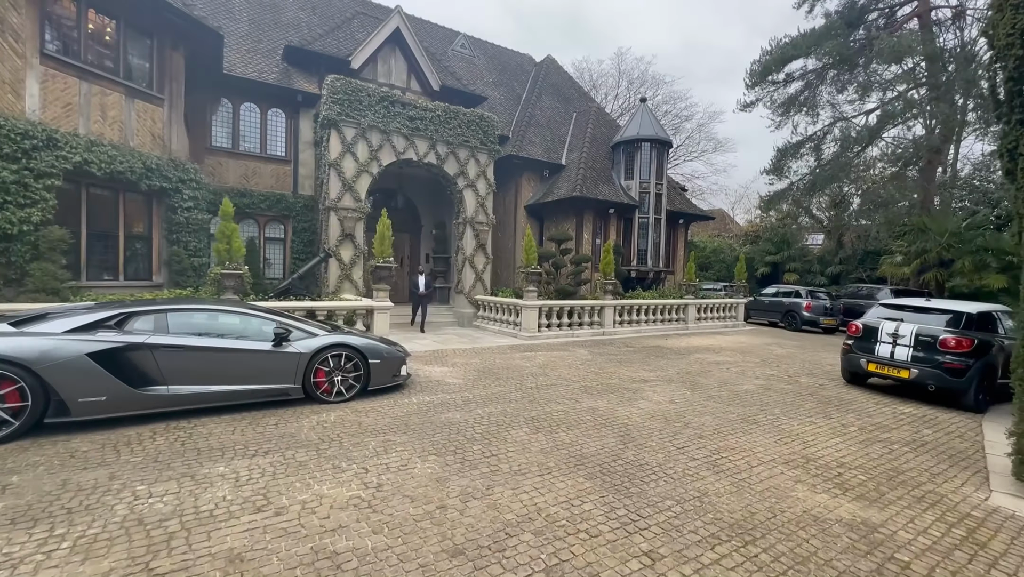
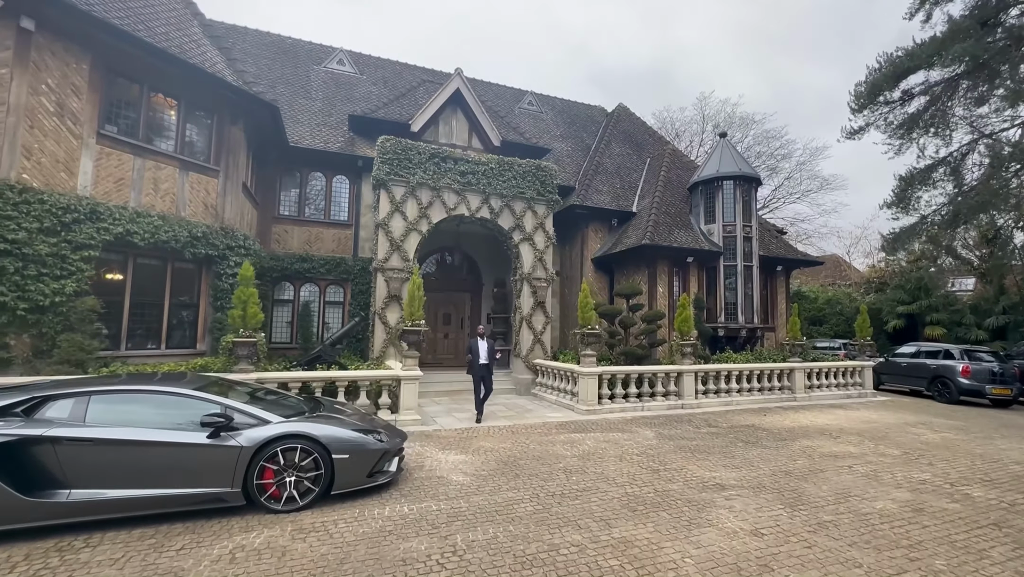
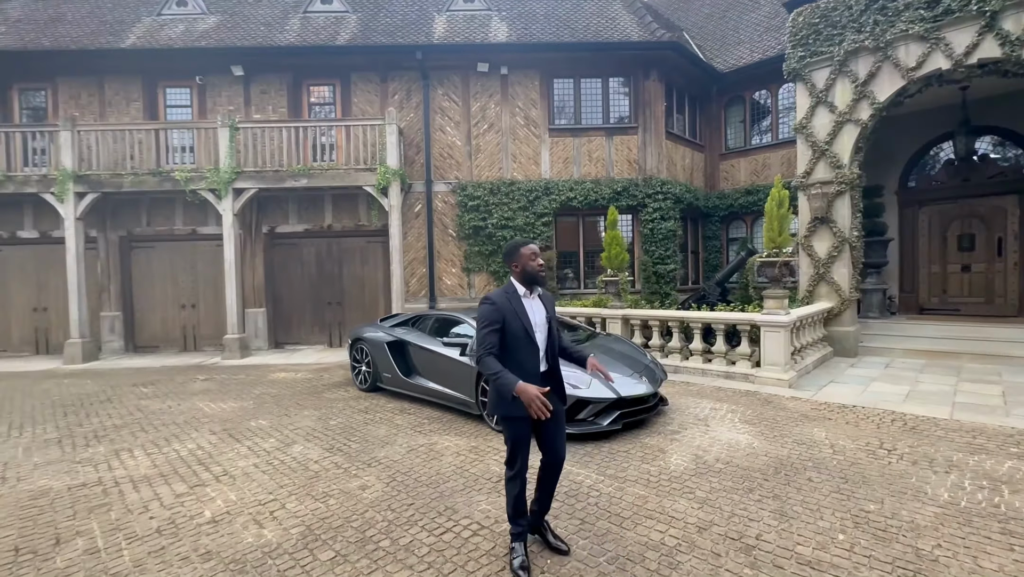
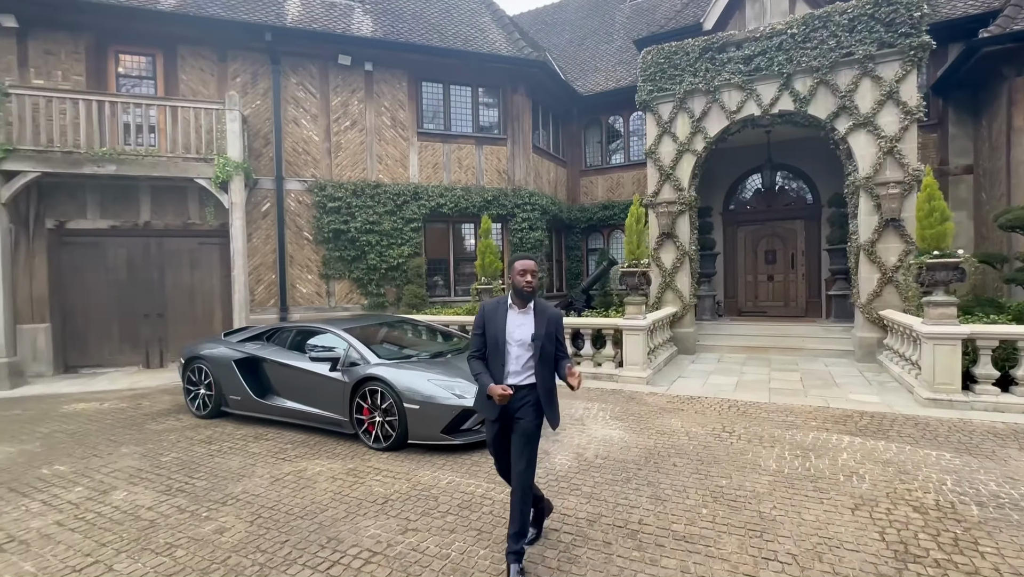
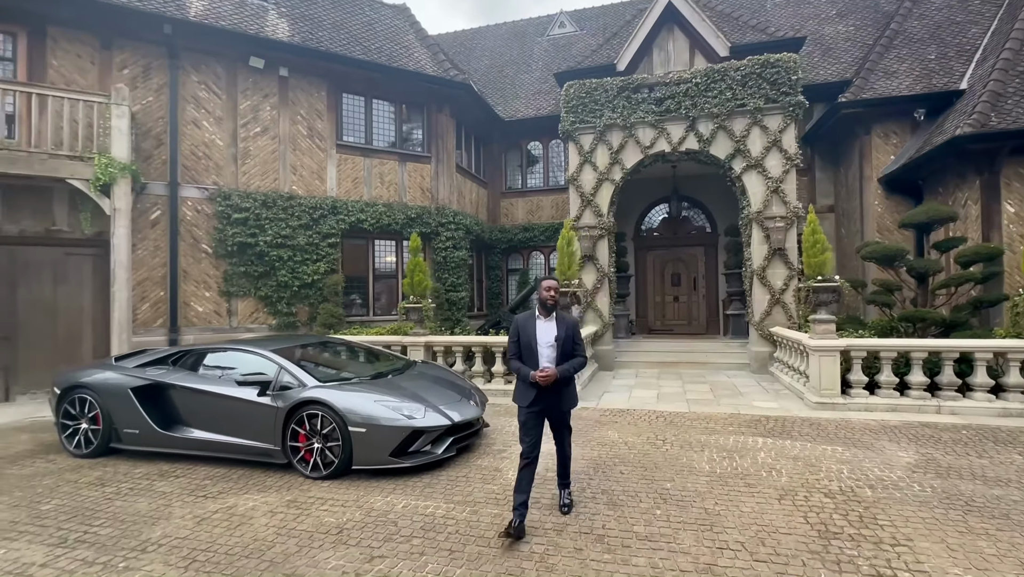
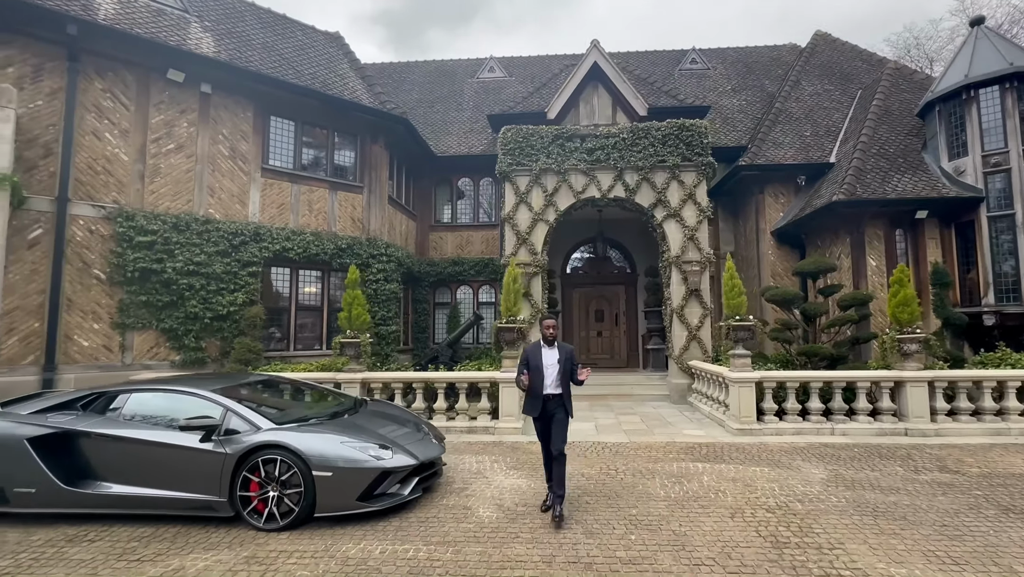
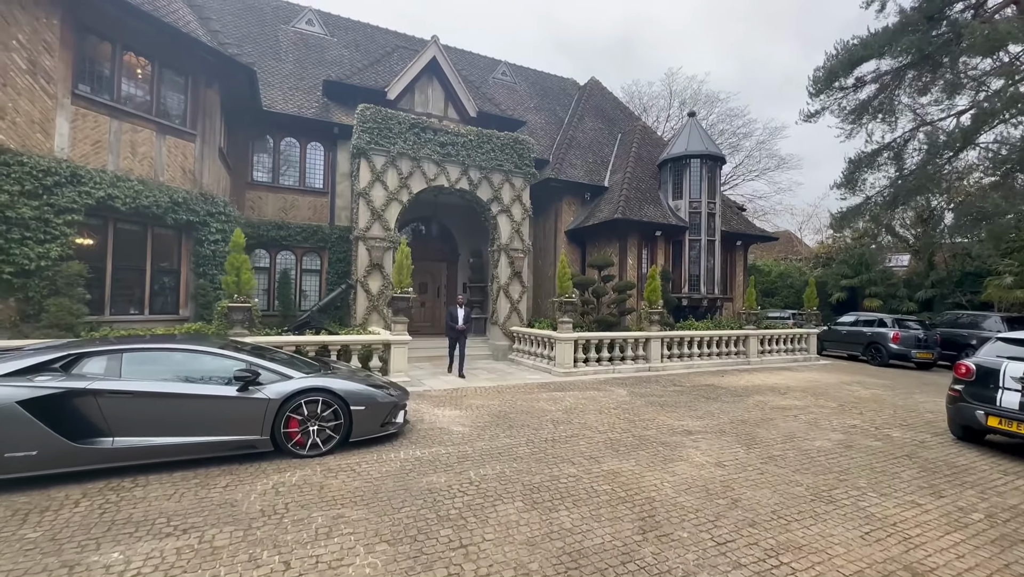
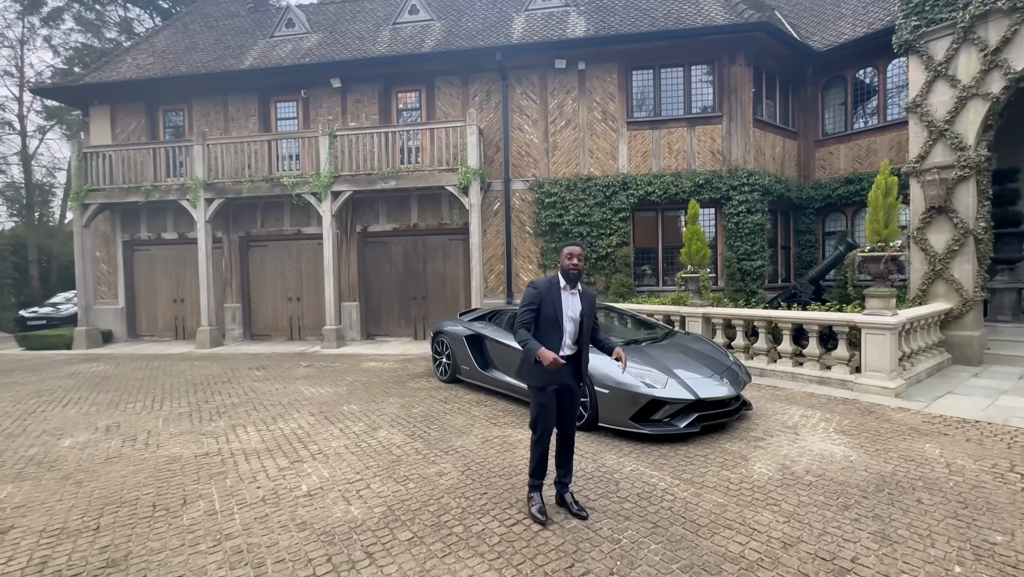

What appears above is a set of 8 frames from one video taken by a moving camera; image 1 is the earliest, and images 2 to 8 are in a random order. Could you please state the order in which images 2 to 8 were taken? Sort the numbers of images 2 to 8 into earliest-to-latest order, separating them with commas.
7, 2, 6, 5, 4, 3, 8
